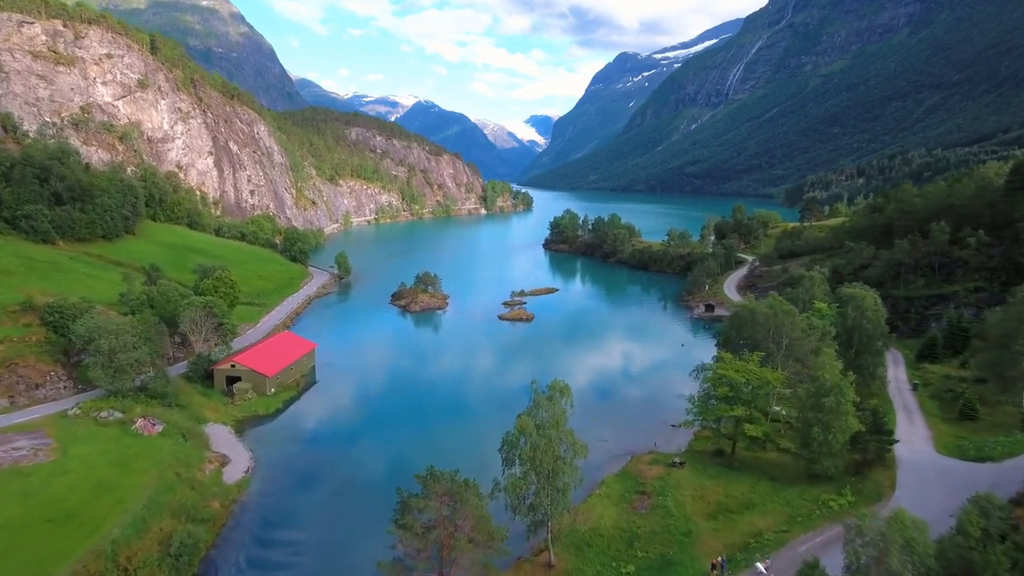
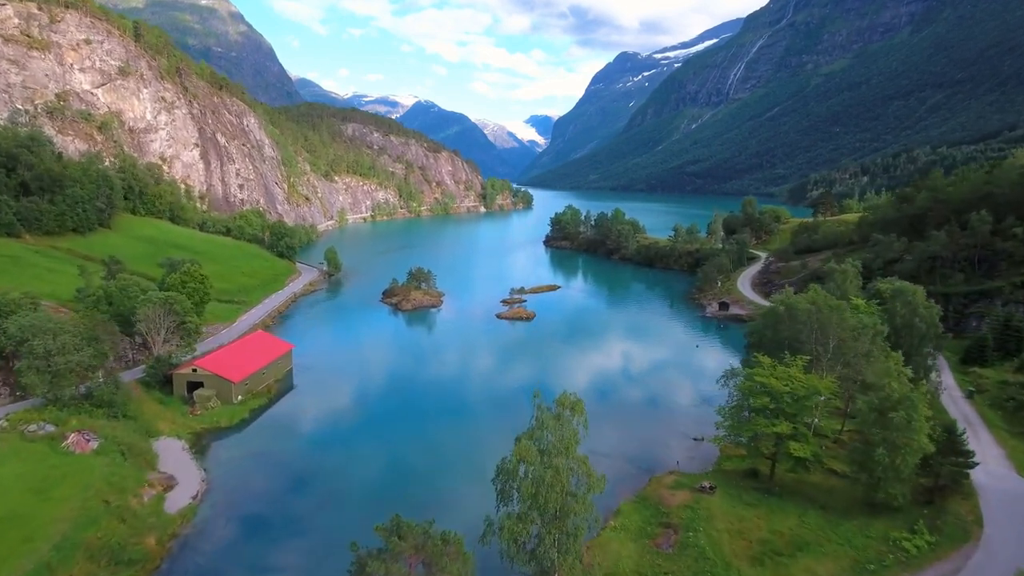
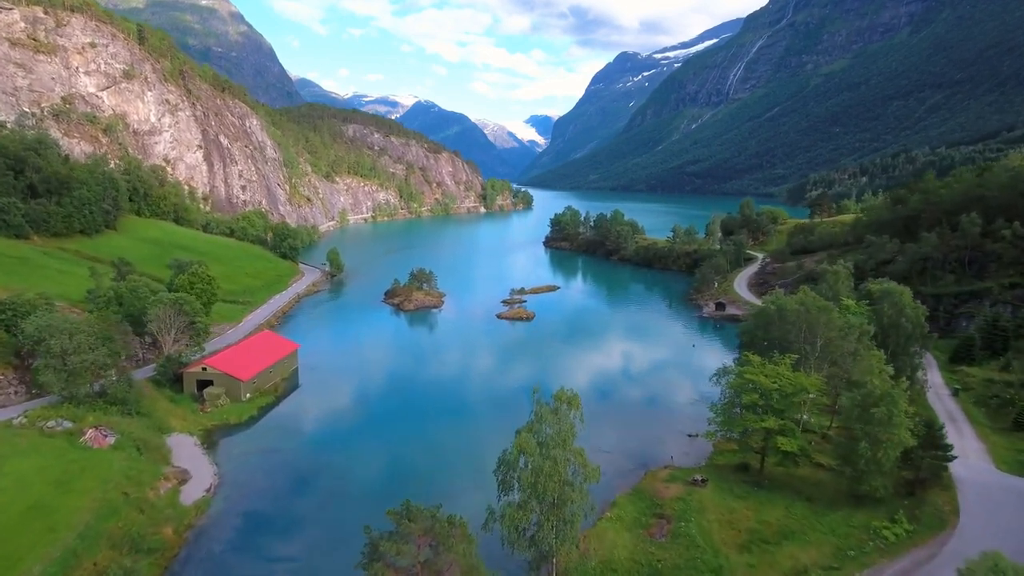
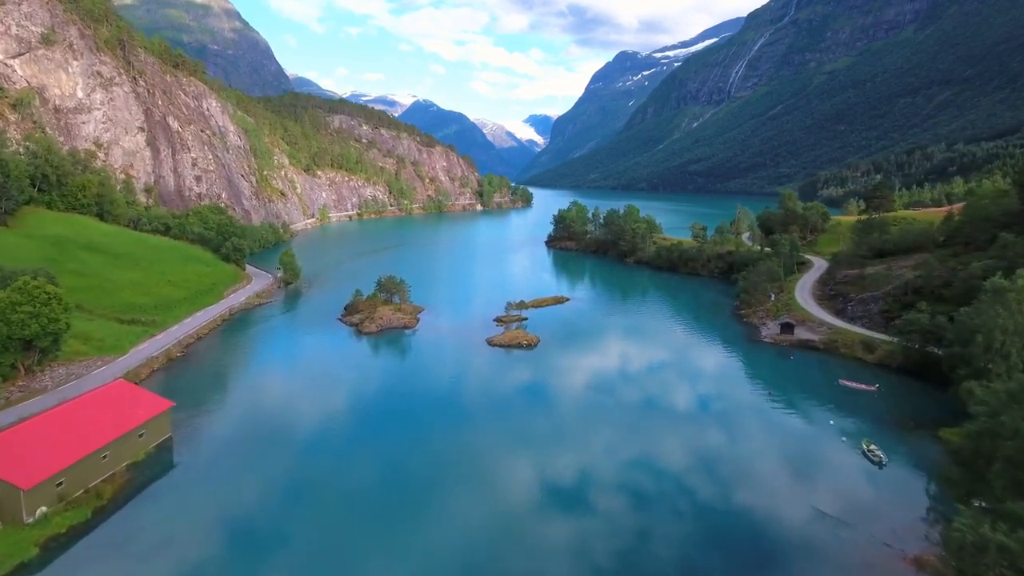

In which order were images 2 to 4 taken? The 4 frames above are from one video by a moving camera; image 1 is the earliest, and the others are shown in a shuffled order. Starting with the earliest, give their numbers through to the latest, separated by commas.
3, 2, 4
